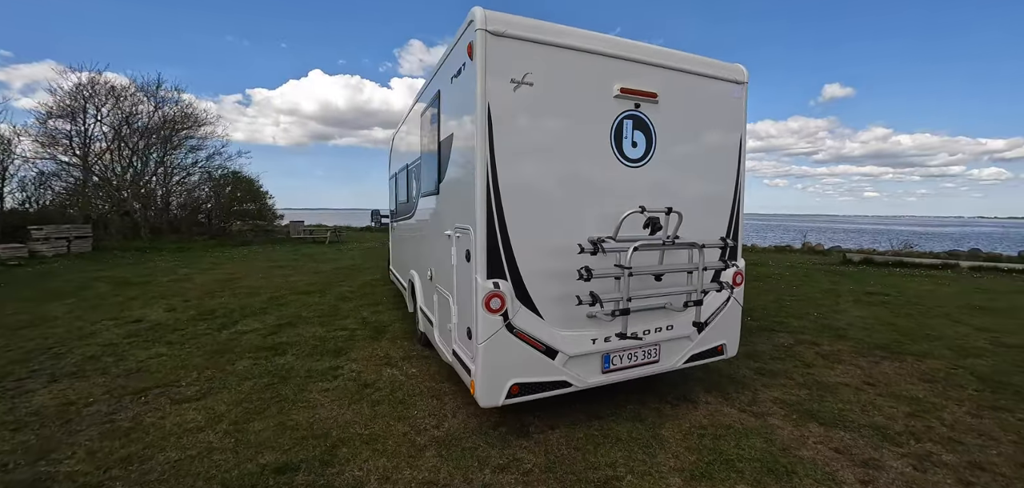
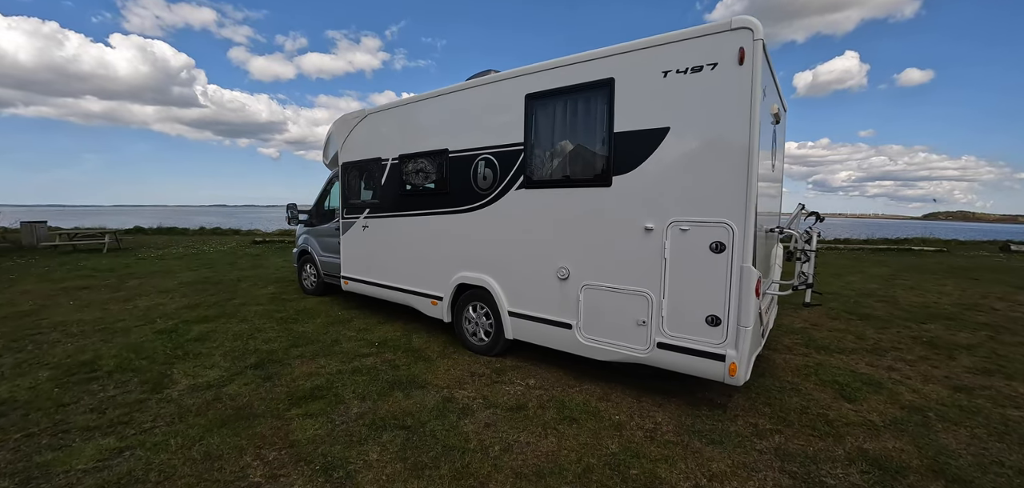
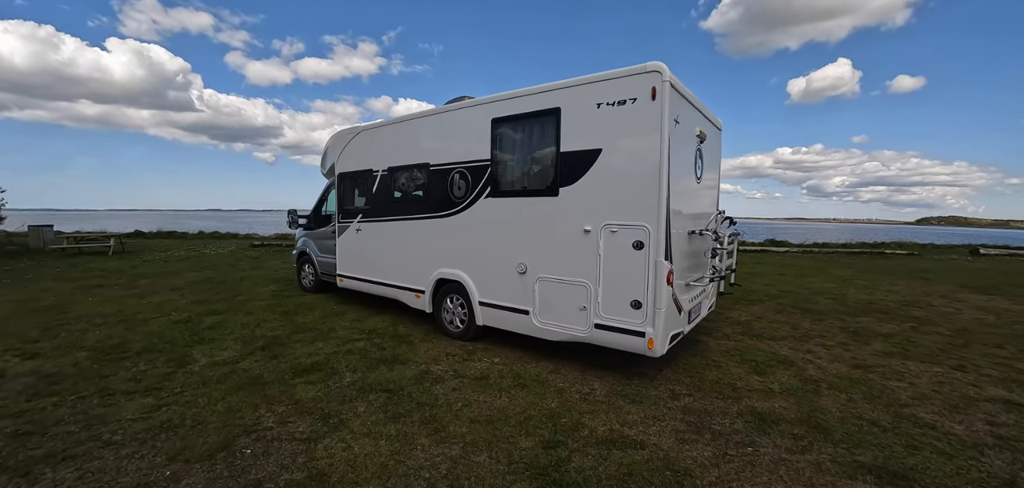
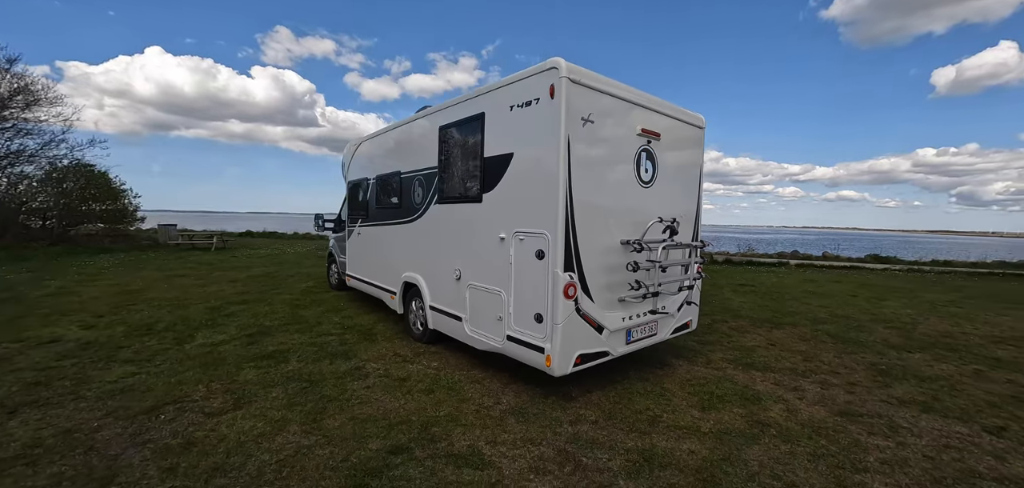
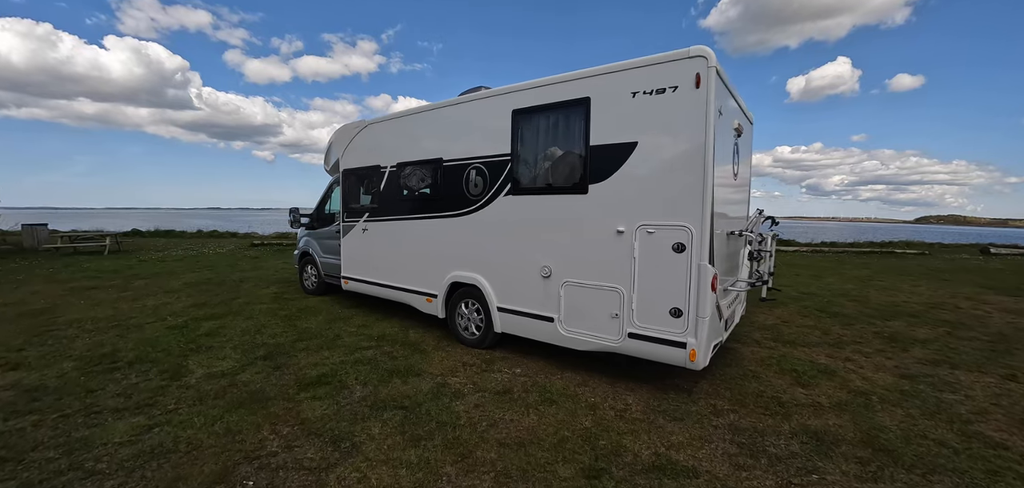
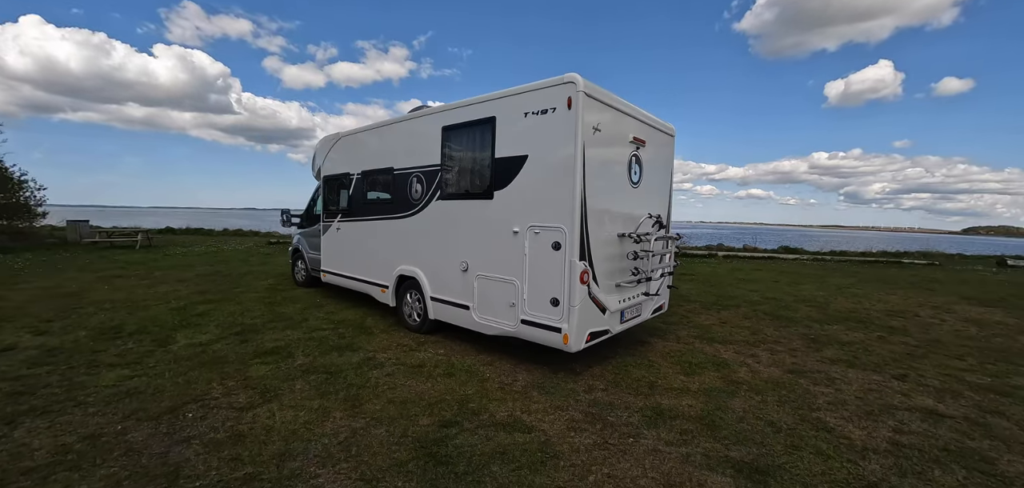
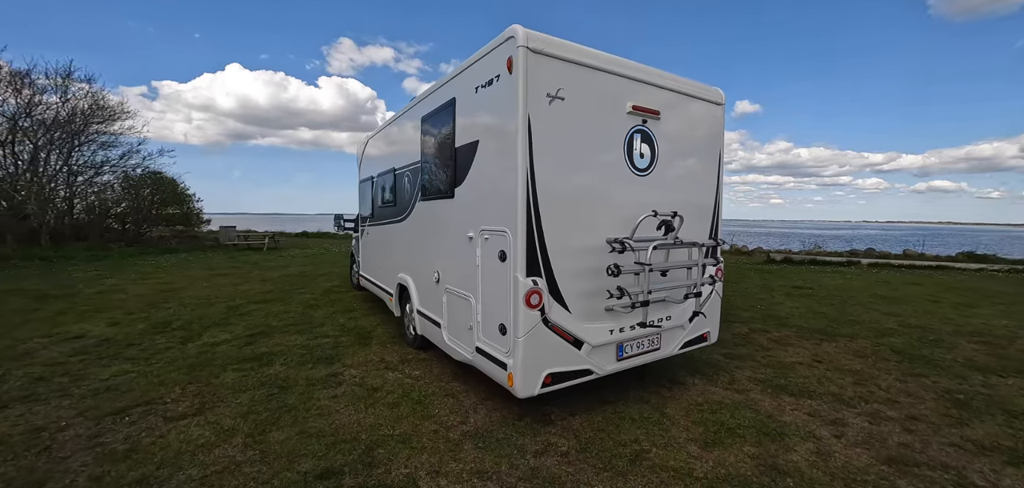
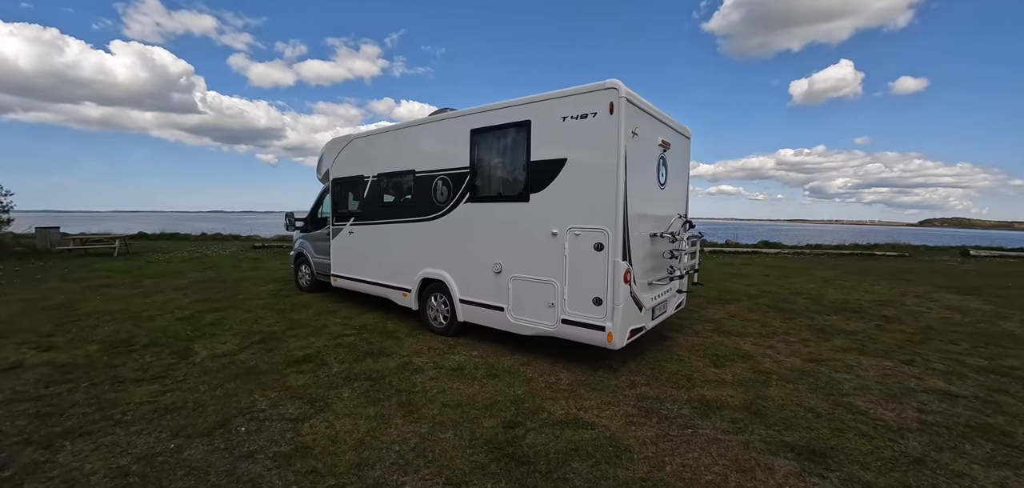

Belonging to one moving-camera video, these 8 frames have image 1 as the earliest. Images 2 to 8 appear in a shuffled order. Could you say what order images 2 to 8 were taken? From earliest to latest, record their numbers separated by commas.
7, 4, 6, 8, 3, 5, 2
